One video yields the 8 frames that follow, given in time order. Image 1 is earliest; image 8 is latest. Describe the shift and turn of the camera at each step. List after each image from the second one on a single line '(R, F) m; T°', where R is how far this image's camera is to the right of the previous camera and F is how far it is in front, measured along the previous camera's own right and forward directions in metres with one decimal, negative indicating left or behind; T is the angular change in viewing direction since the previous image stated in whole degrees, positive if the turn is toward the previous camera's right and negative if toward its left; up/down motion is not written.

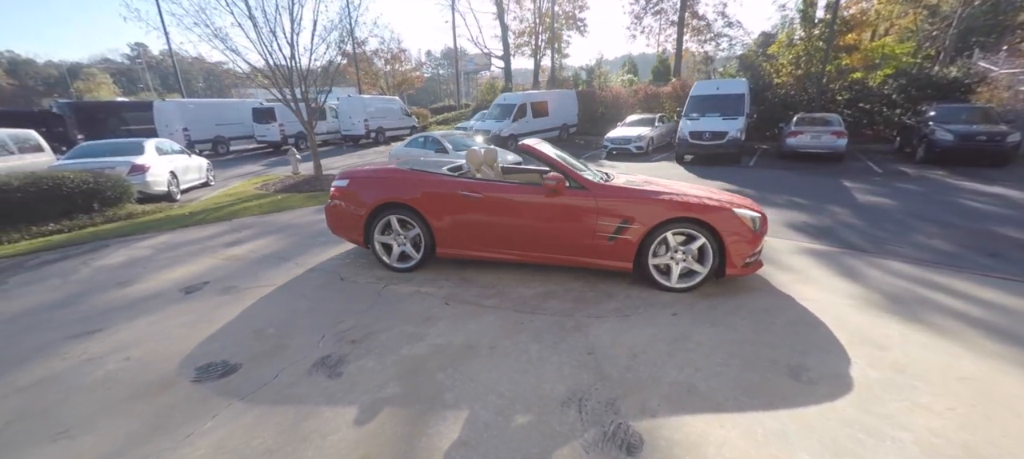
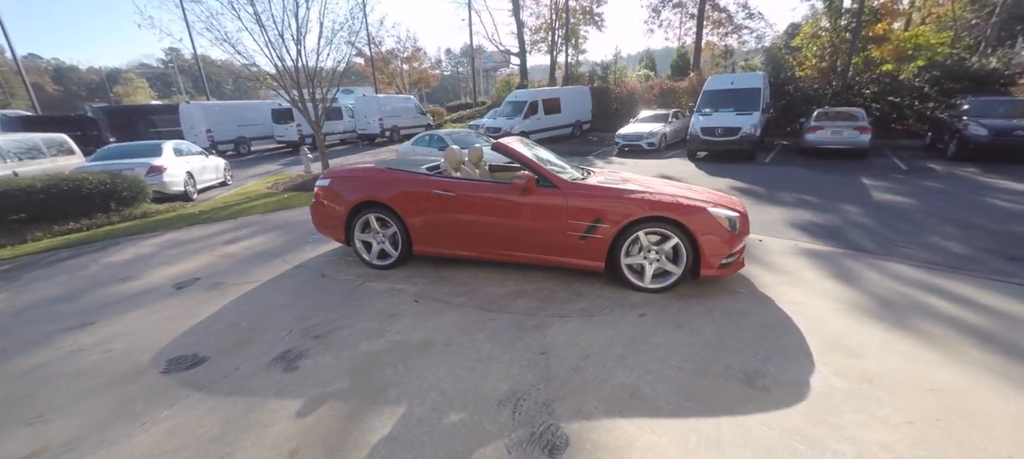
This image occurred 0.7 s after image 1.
(+0.5, 0.0) m; -4°
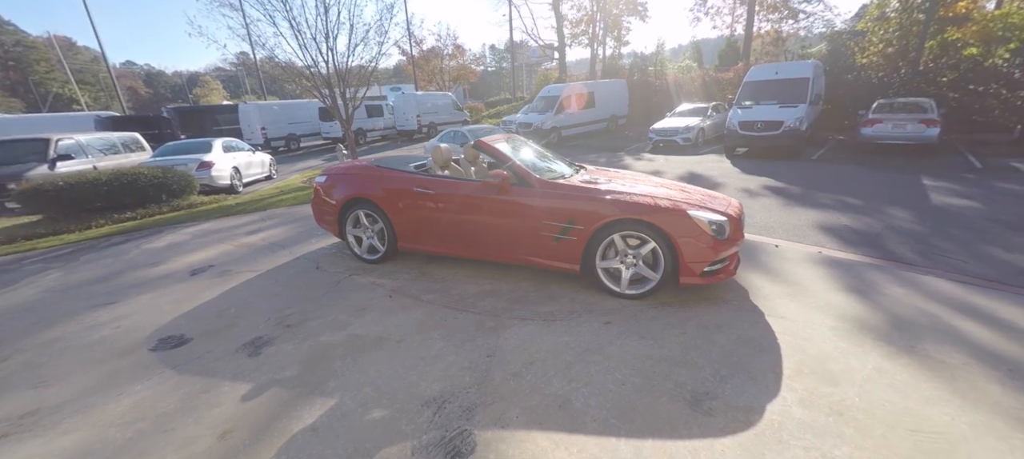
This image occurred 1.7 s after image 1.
(+0.8, +0.1) m; -8°
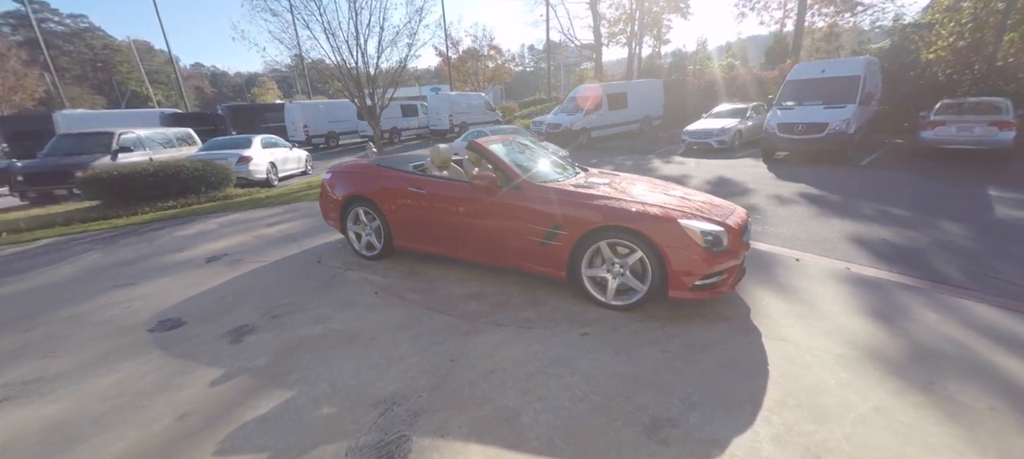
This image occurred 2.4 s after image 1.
(+0.5, +0.1) m; -6°
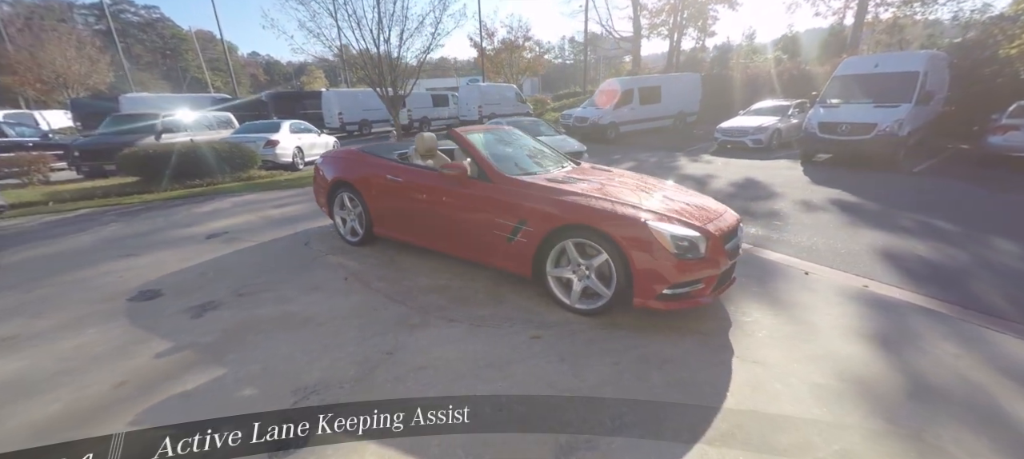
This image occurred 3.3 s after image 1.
(+0.6, +0.2) m; -6°
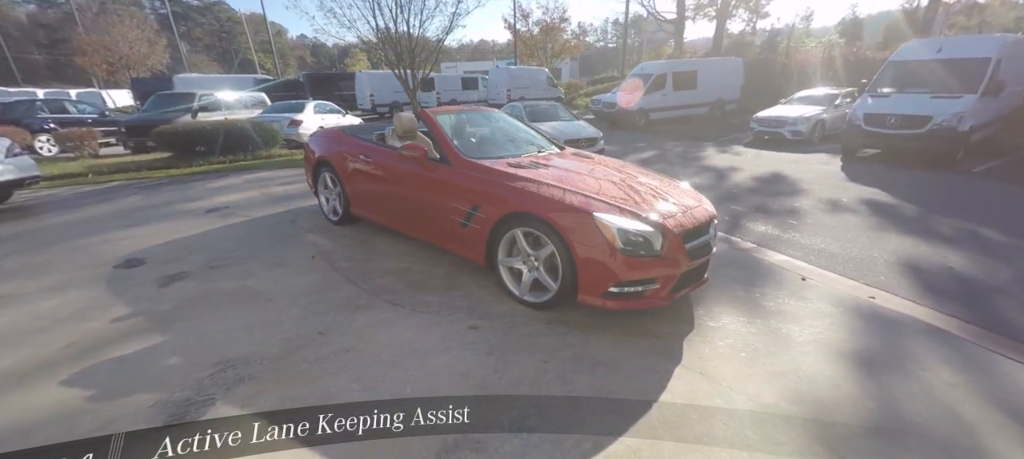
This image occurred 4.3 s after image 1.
(+0.7, +0.2) m; -6°
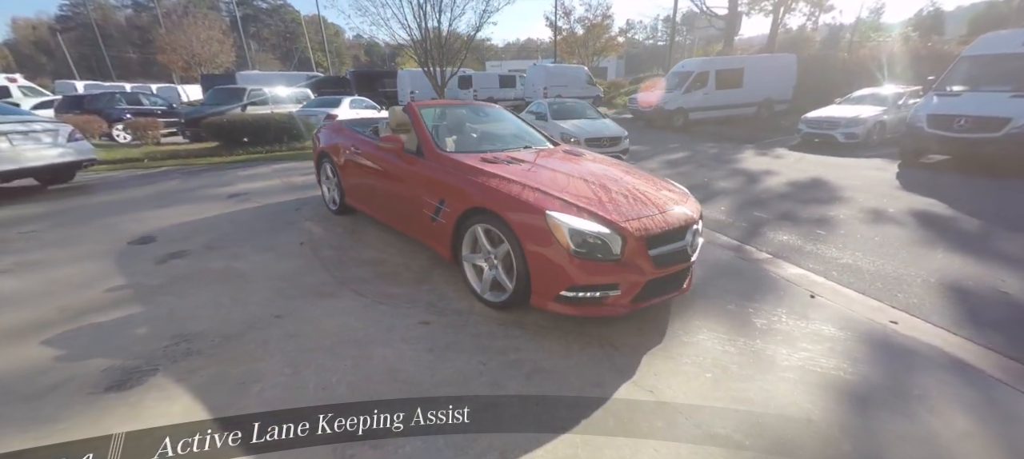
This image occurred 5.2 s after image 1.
(+0.6, +0.2) m; -7°
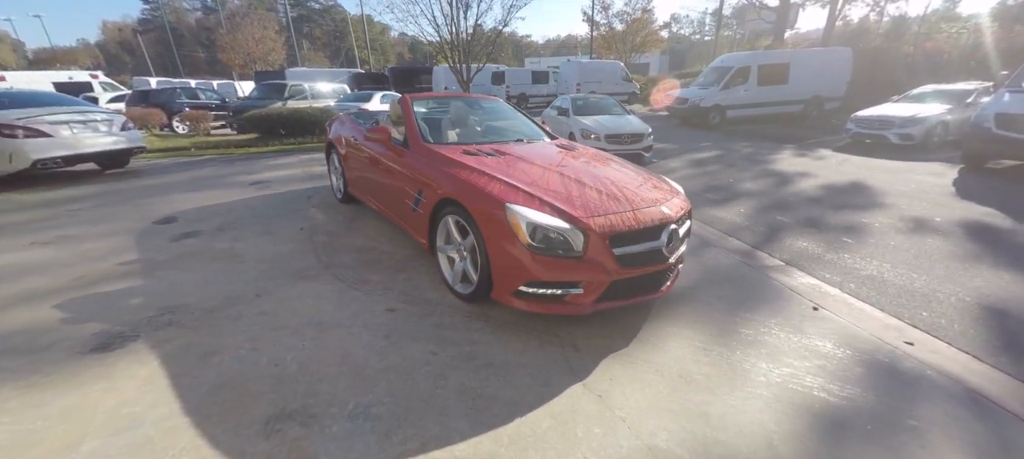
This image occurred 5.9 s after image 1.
(+0.5, +0.1) m; -6°
